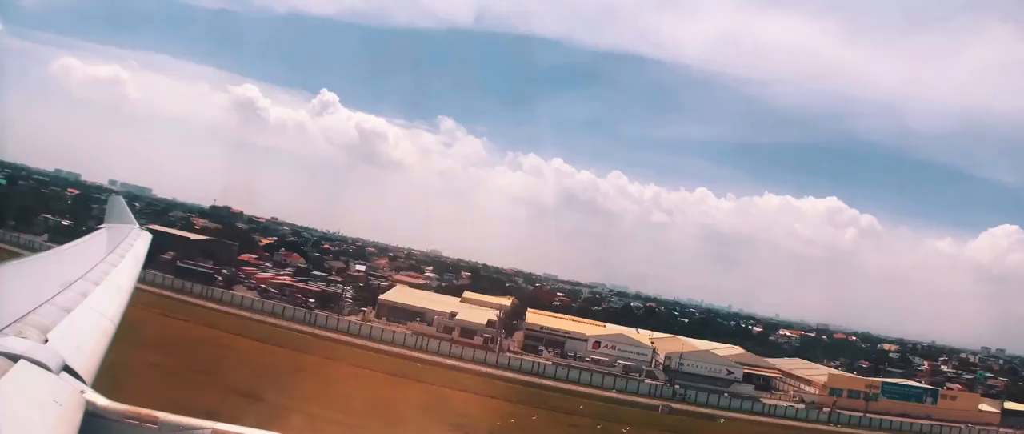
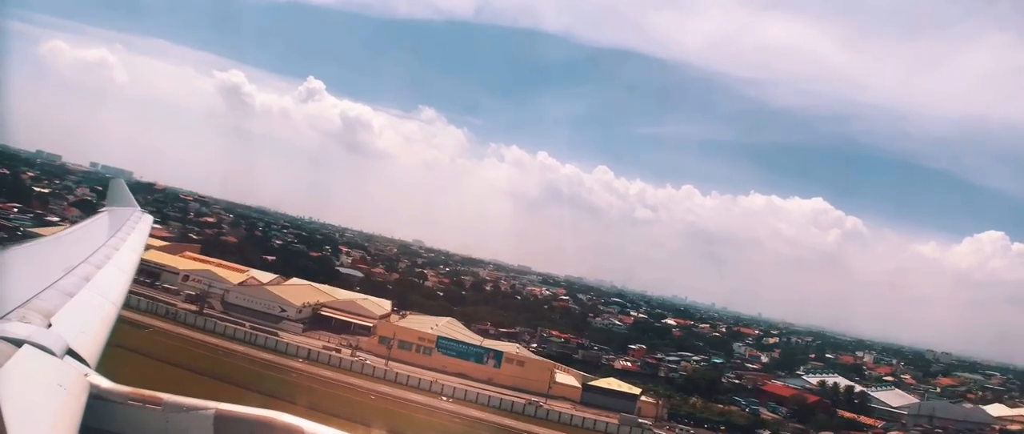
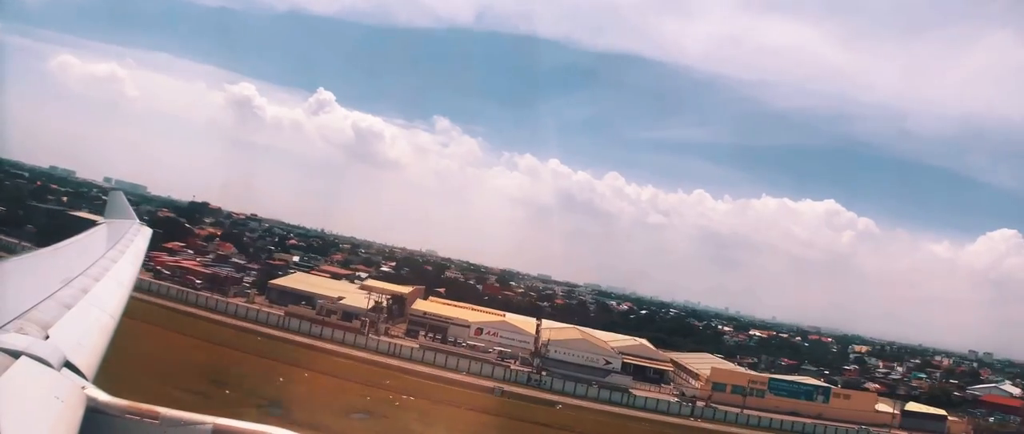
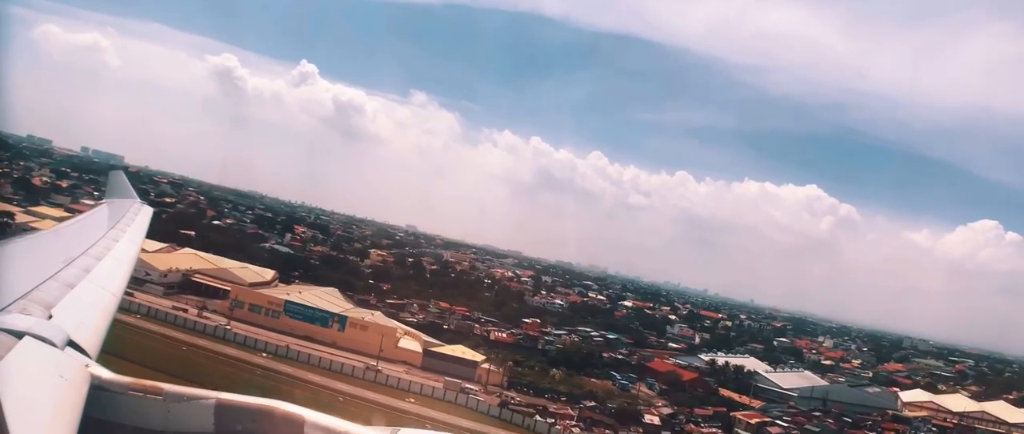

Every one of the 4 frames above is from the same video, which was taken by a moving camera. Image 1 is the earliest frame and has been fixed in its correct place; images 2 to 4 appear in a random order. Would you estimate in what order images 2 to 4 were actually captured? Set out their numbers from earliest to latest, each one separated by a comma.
3, 2, 4
